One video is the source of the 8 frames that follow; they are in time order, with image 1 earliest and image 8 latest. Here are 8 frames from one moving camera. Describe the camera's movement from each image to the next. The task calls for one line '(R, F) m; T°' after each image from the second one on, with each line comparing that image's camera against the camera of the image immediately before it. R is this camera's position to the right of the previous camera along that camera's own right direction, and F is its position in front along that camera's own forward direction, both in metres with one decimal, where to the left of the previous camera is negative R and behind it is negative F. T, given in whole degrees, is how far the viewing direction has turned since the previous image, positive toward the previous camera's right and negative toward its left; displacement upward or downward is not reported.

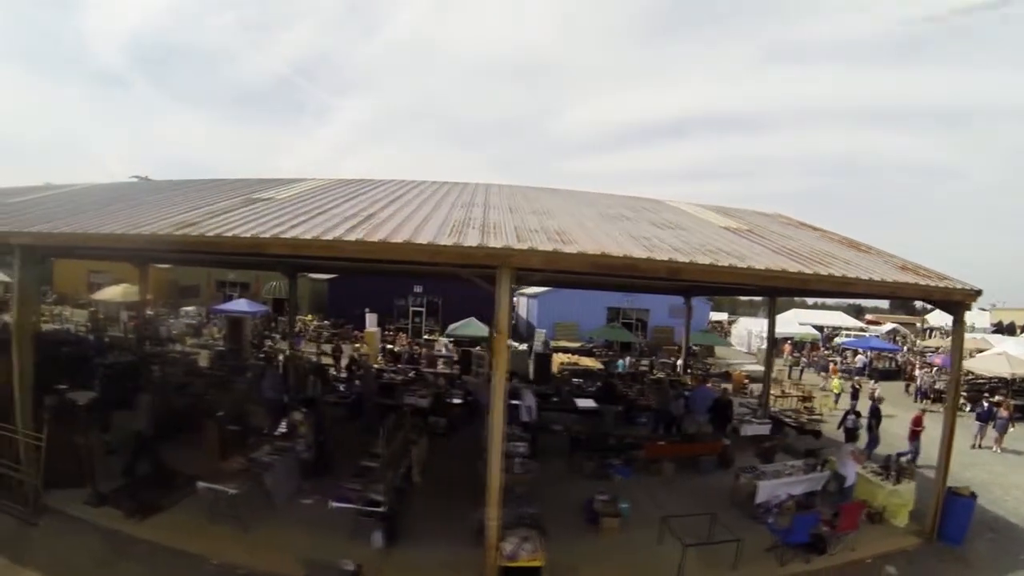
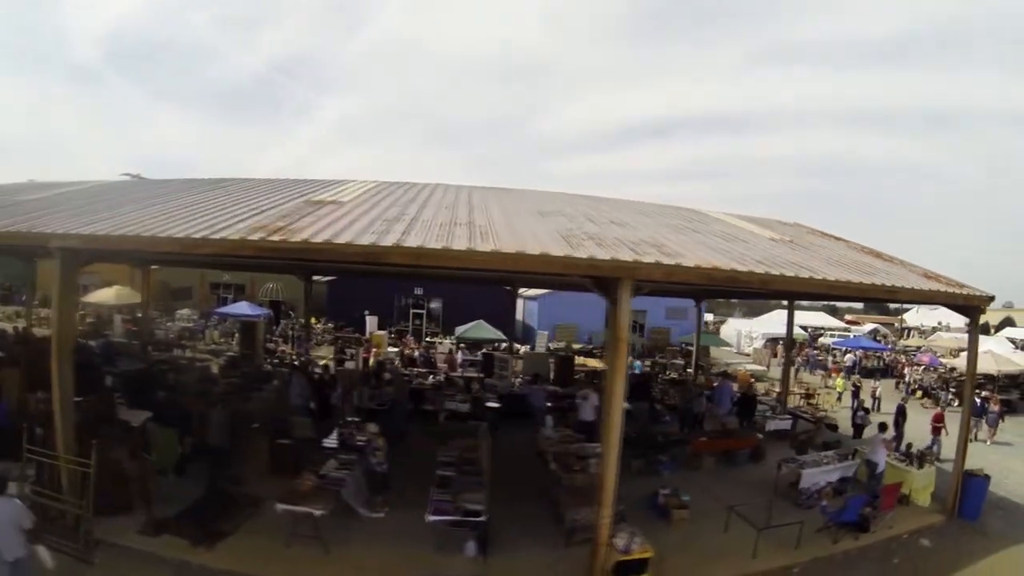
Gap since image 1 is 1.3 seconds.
(-1.8, -0.2) m; +6°
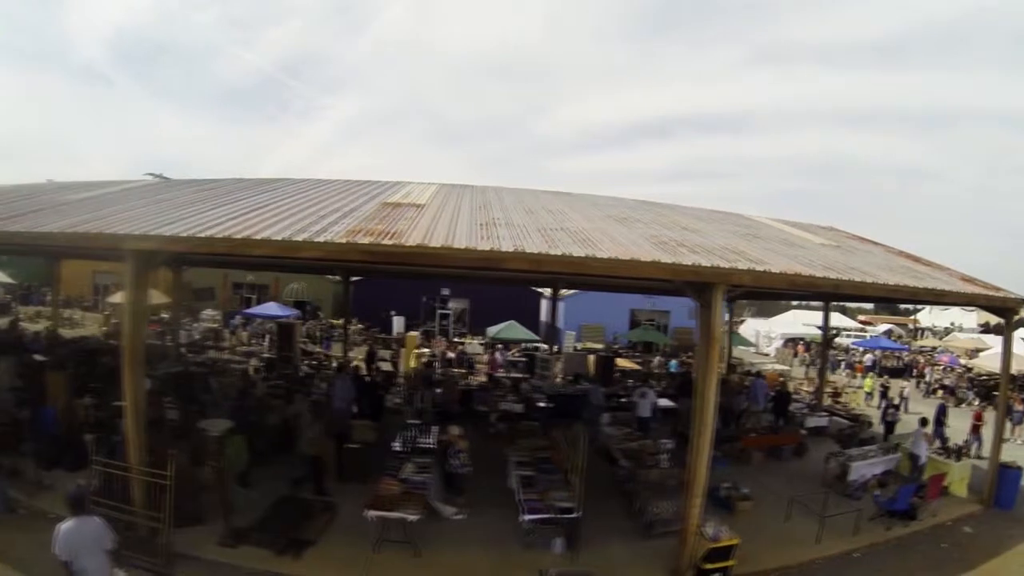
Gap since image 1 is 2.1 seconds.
(-1.4, -0.2) m; +2°
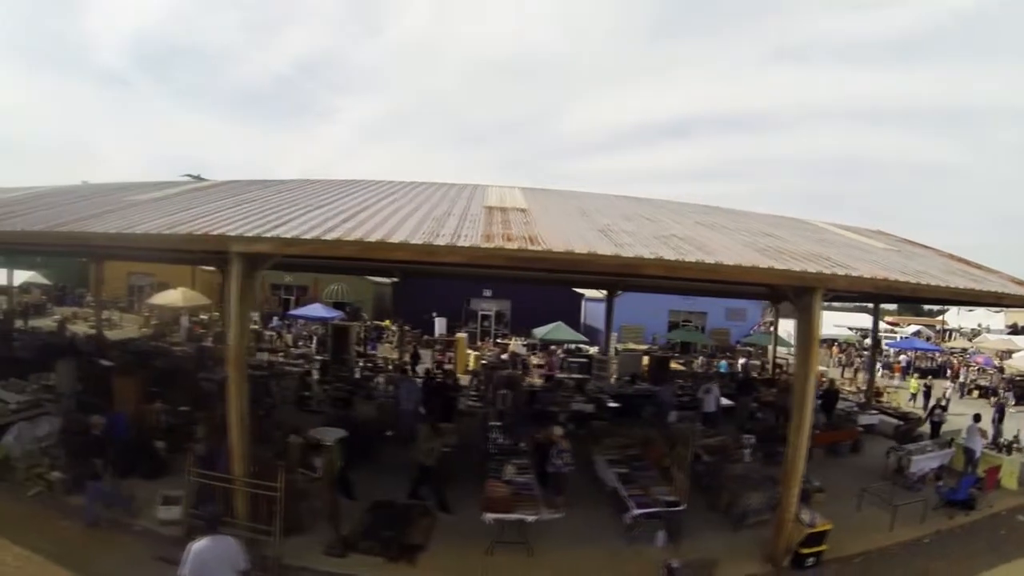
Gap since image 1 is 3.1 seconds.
(-1.7, -0.1) m; +2°
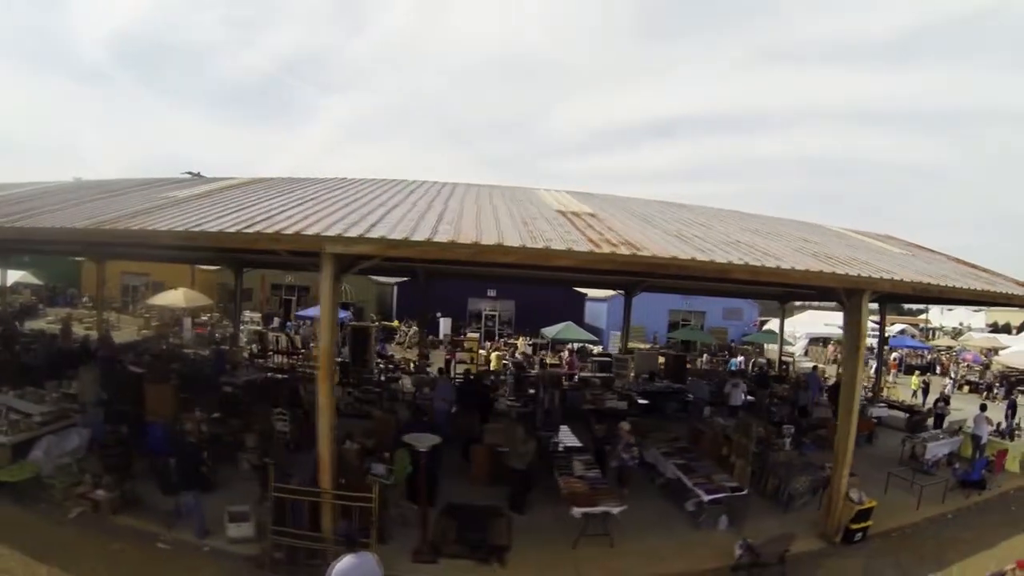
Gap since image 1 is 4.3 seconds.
(-1.5, 0.0) m; +5°
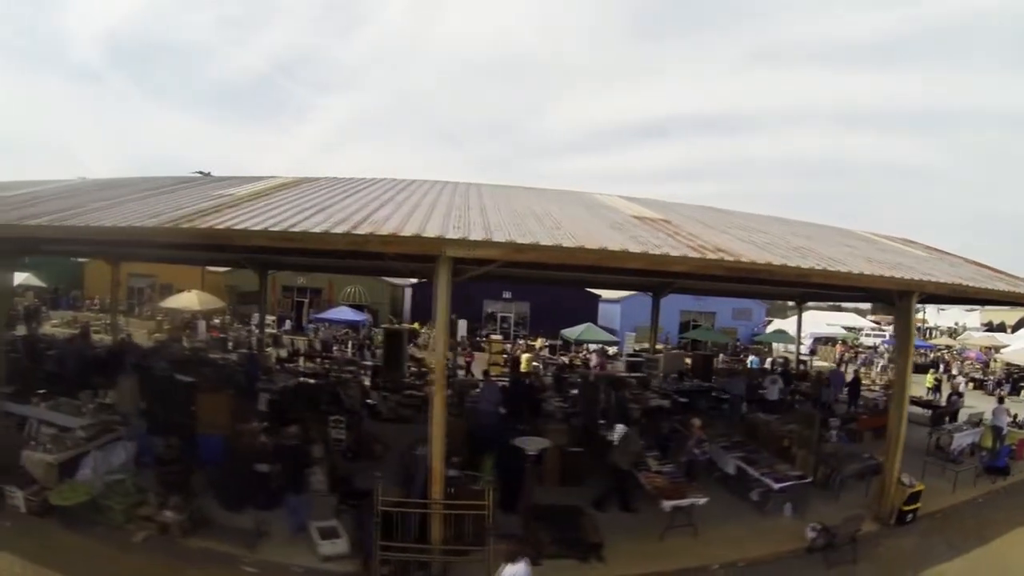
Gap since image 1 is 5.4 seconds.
(-1.6, +0.2) m; +4°
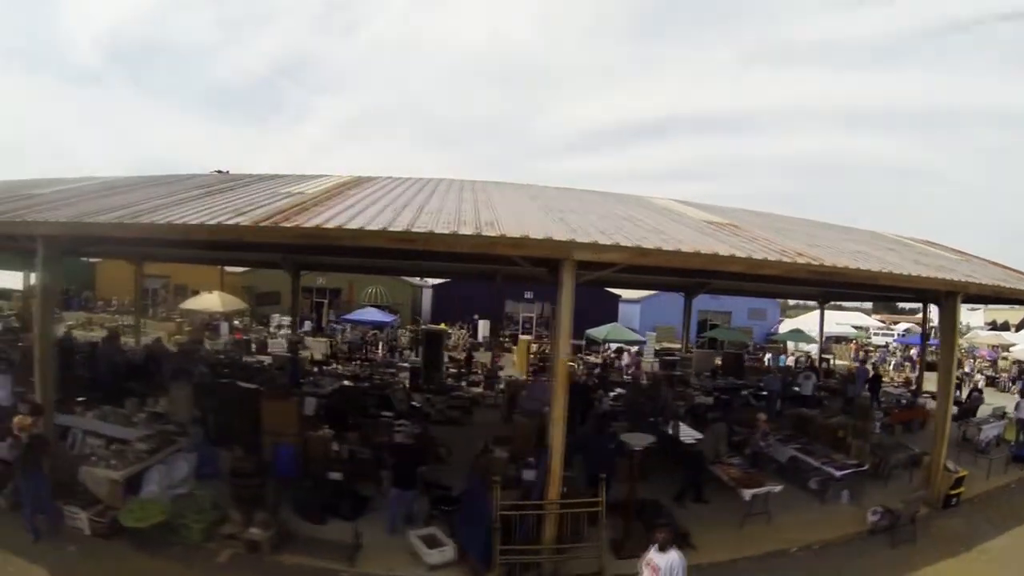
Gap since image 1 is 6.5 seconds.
(-1.5, +0.3) m; +4°
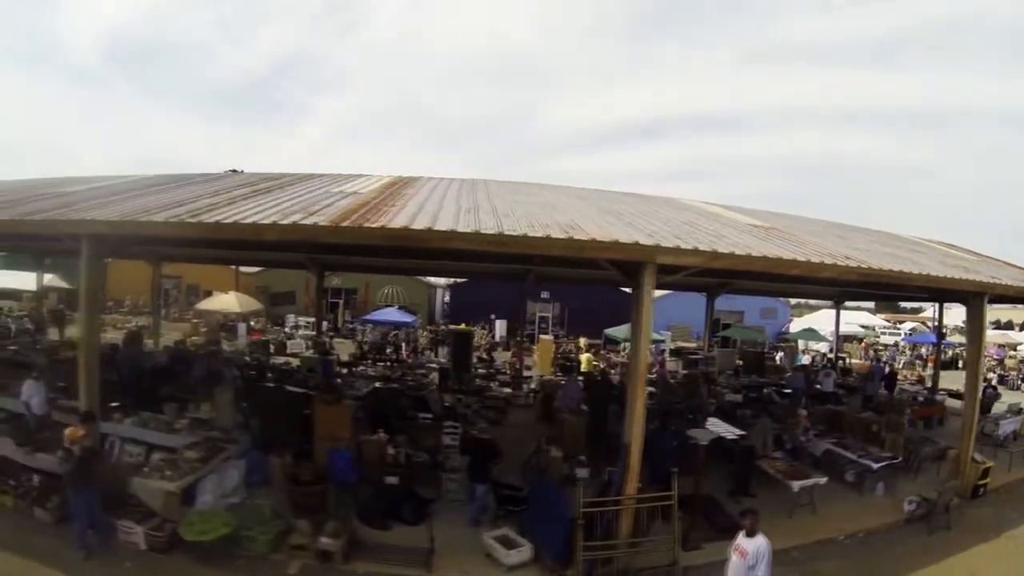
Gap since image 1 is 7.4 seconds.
(-1.0, +0.2) m; +2°
